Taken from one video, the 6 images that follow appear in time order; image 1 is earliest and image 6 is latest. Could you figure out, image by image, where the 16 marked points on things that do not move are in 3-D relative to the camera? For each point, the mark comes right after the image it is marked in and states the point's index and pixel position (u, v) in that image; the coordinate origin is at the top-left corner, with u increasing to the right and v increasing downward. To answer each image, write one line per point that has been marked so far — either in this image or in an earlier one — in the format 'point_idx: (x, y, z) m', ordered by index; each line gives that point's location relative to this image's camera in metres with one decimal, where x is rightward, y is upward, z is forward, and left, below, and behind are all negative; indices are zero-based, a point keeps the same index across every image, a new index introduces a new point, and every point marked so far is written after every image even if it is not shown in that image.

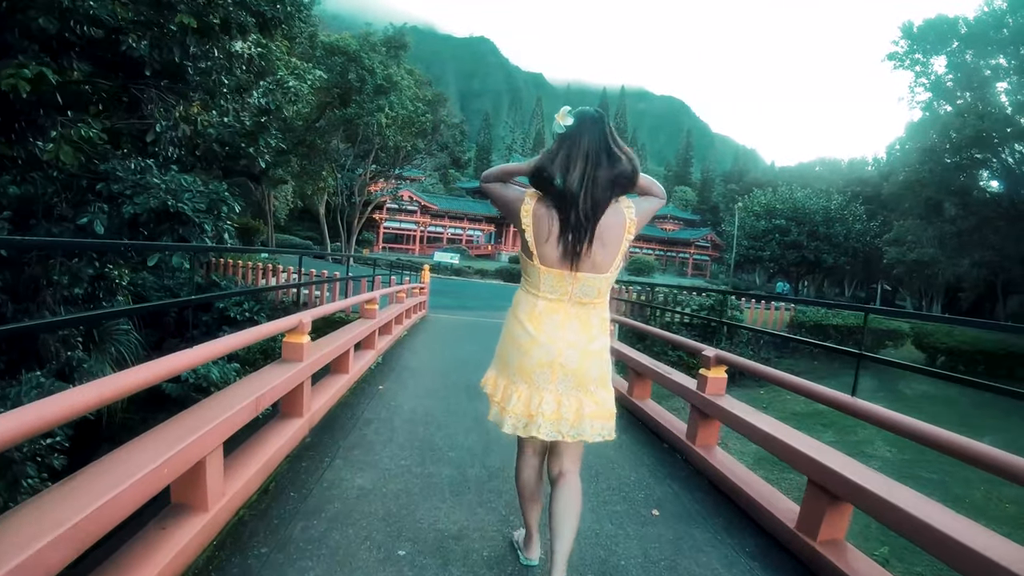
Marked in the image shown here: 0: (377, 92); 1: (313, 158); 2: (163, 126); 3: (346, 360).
0: (-3.5, +5.1, +15.0) m
1: (-5.1, +3.3, +14.8) m
2: (-2.7, +1.2, +4.4) m
3: (-1.1, -0.5, +3.9) m
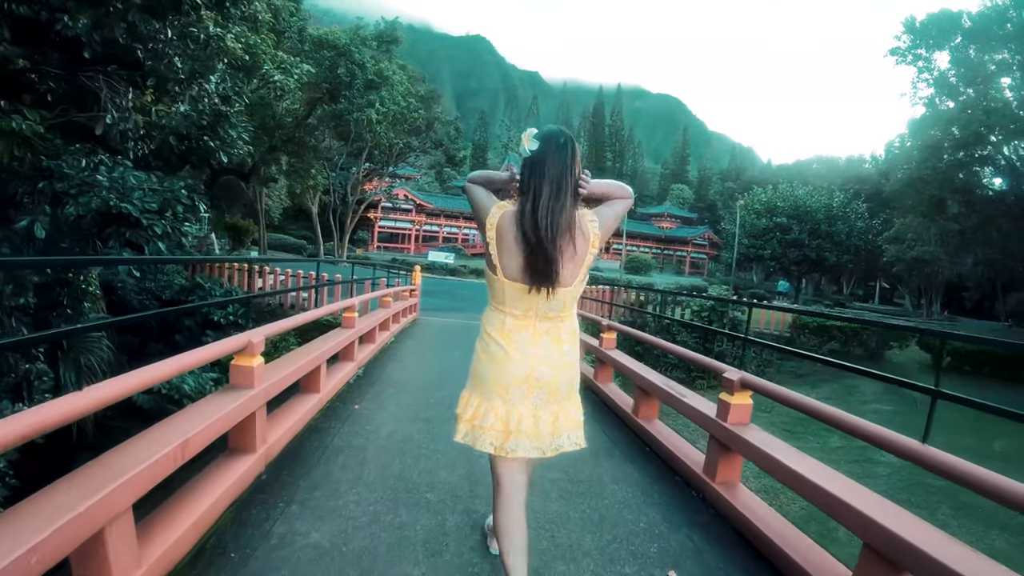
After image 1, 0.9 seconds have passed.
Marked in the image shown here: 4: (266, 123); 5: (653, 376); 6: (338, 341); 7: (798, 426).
0: (-3.7, +5.1, +14.5) m
1: (-5.2, +3.3, +14.3) m
2: (-2.7, +1.2, +4.0) m
3: (-1.2, -0.5, +3.4) m
4: (-5.4, +3.6, +12.7) m
5: (+0.9, -0.6, +3.6) m
6: (-1.2, -0.4, +3.9) m
7: (+4.5, -2.1, +9.4) m
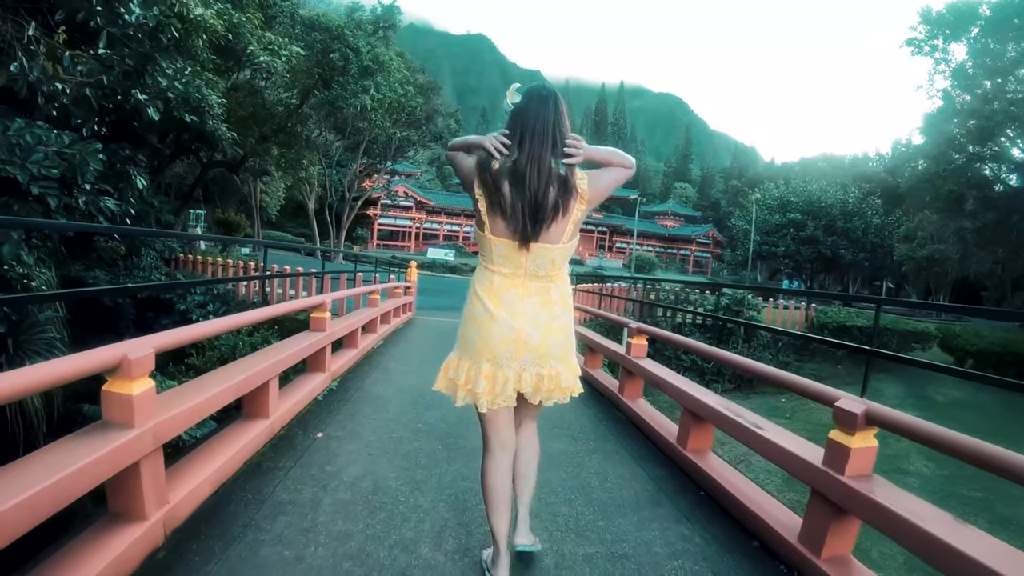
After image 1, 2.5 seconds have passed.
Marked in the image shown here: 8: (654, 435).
0: (-3.6, +5.1, +13.7) m
1: (-5.1, +3.3, +13.5) m
2: (-2.7, +1.2, +3.1) m
3: (-1.1, -0.5, +2.6) m
4: (-5.3, +3.6, +11.9) m
5: (+0.9, -0.5, +2.8) m
6: (-1.1, -0.3, +3.1) m
7: (+4.5, -2.0, +8.6) m
8: (+0.8, -0.8, +3.1) m
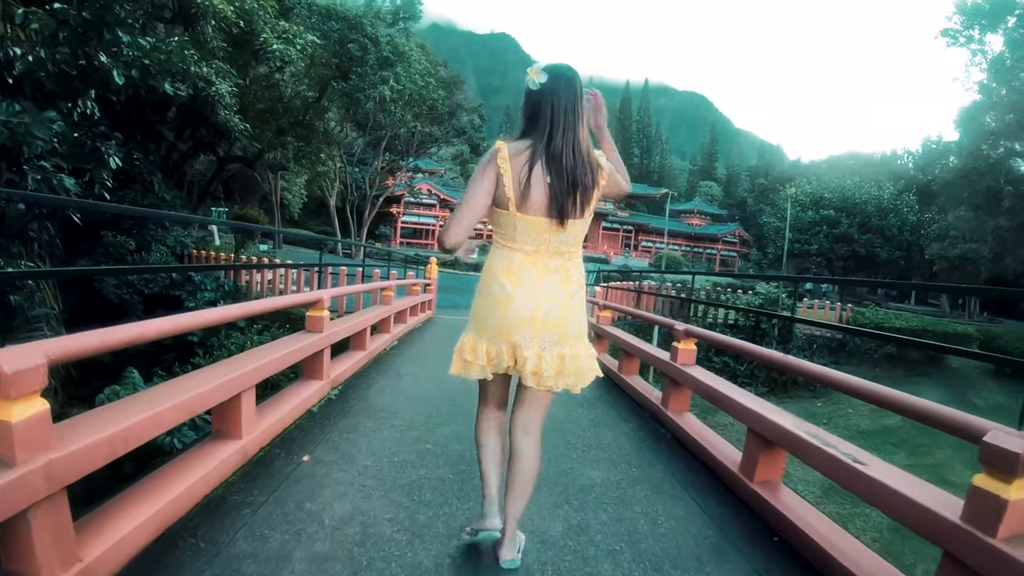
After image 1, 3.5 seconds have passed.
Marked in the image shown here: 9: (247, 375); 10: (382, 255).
0: (-3.0, +5.2, +13.3) m
1: (-4.6, +3.4, +13.2) m
2: (-2.5, +1.2, +2.7) m
3: (-1.0, -0.5, +2.2) m
4: (-4.9, +3.7, +11.6) m
5: (+1.0, -0.5, +2.2) m
6: (-1.0, -0.3, +2.6) m
7: (+4.9, -2.0, +7.9) m
8: (+0.9, -0.8, +2.6) m
9: (-1.0, -0.3, +2.2) m
10: (-2.3, +0.6, +10.4) m
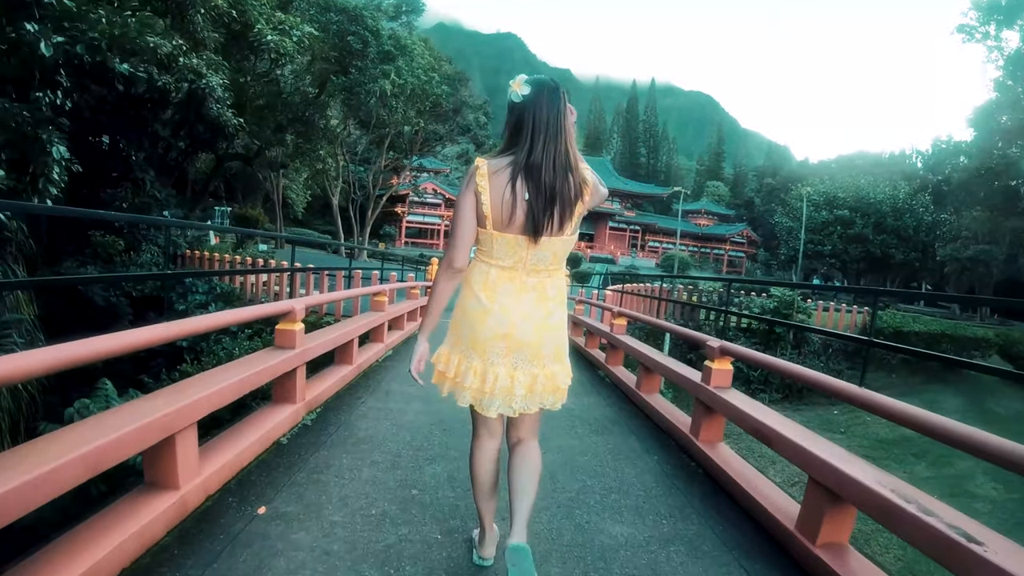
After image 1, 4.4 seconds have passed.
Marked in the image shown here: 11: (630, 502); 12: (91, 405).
0: (-2.9, +5.2, +12.9) m
1: (-4.5, +3.3, +12.8) m
2: (-2.5, +1.2, +2.3) m
3: (-1.0, -0.5, +1.7) m
4: (-4.7, +3.6, +11.2) m
5: (+1.1, -0.5, +1.8) m
6: (-1.0, -0.3, +2.2) m
7: (+4.9, -2.1, +7.4) m
8: (+0.9, -0.8, +2.2) m
9: (-1.0, -0.4, +1.8) m
10: (-2.2, +0.6, +10.0) m
11: (+0.5, -0.8, +2.3) m
12: (-2.8, -0.8, +3.8) m
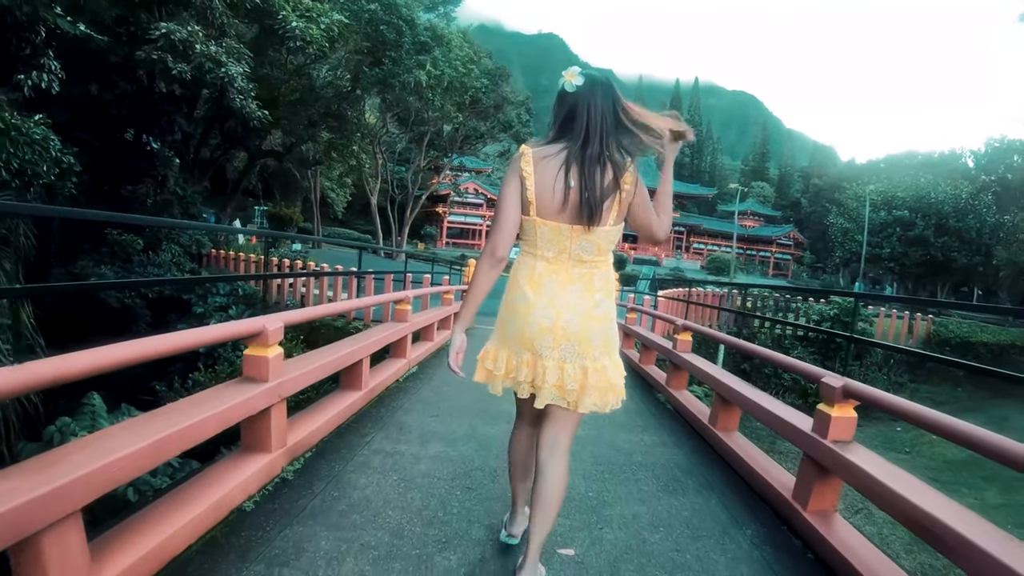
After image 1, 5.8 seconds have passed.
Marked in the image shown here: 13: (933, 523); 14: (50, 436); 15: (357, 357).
0: (-2.0, +5.1, +12.4) m
1: (-3.6, +3.3, +12.4) m
2: (-2.4, +1.2, +1.8) m
3: (-0.9, -0.6, +1.1) m
4: (-4.0, +3.6, +10.8) m
5: (+1.2, -0.6, +1.0) m
6: (-0.9, -0.4, +1.6) m
7: (+5.4, -2.2, +6.4) m
8: (+1.0, -0.9, +1.4) m
9: (-0.9, -0.4, +1.2) m
10: (-1.6, +0.5, +9.5) m
11: (+0.6, -0.9, +1.6) m
12: (-2.6, -0.8, +3.3) m
13: (+1.1, -0.6, +1.5) m
14: (-2.6, -0.8, +3.3) m
15: (-0.8, -0.3, +2.8) m
